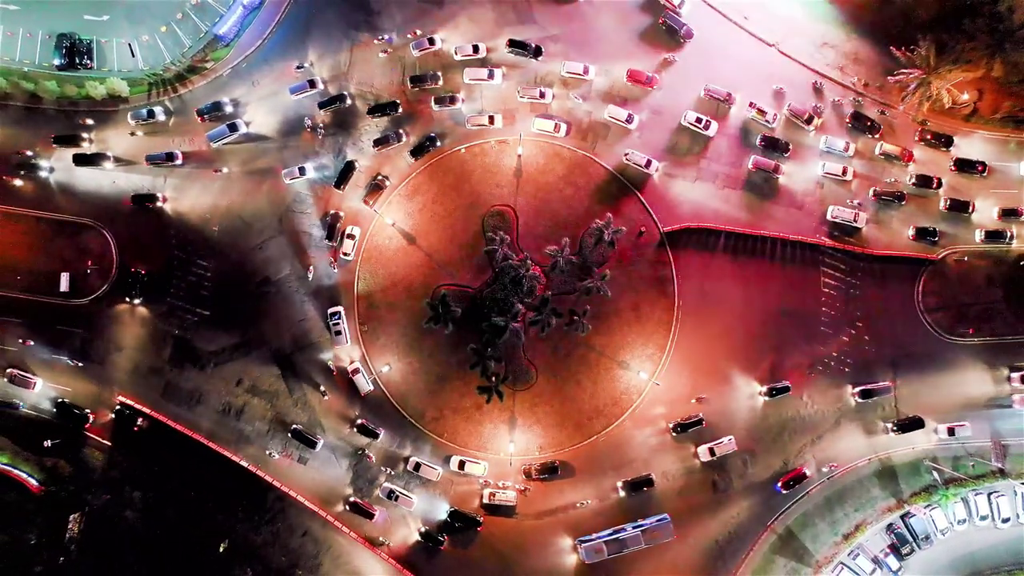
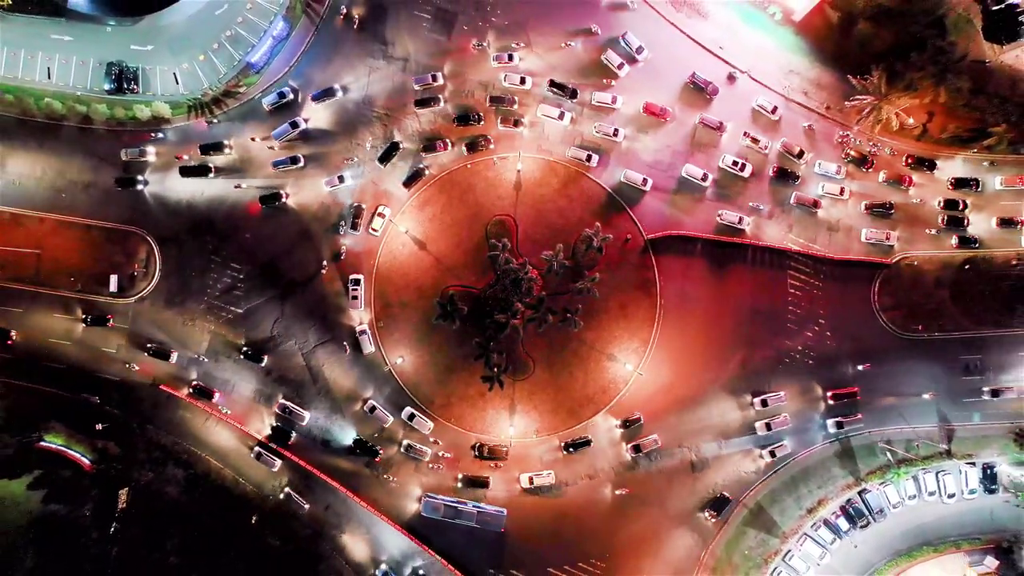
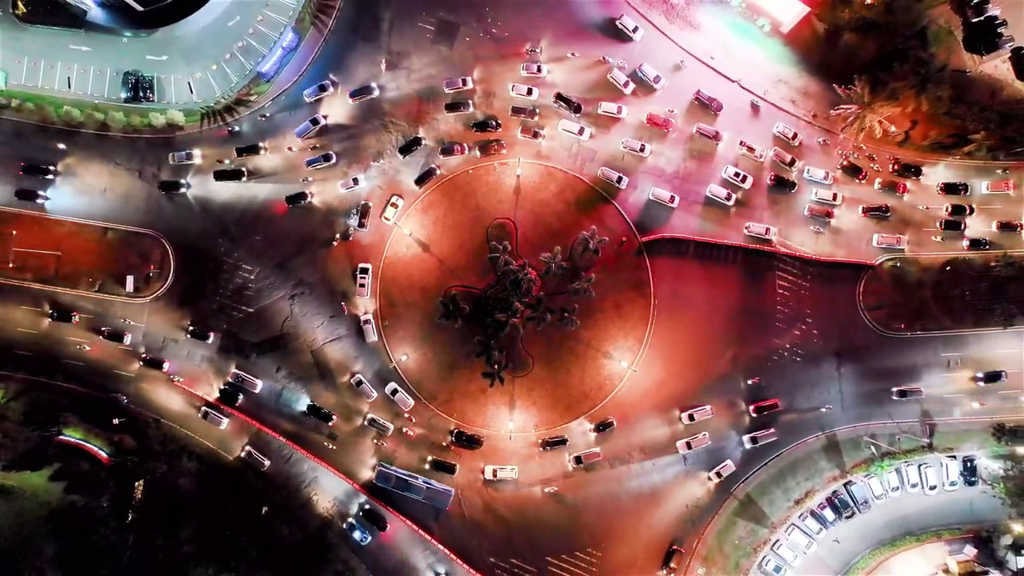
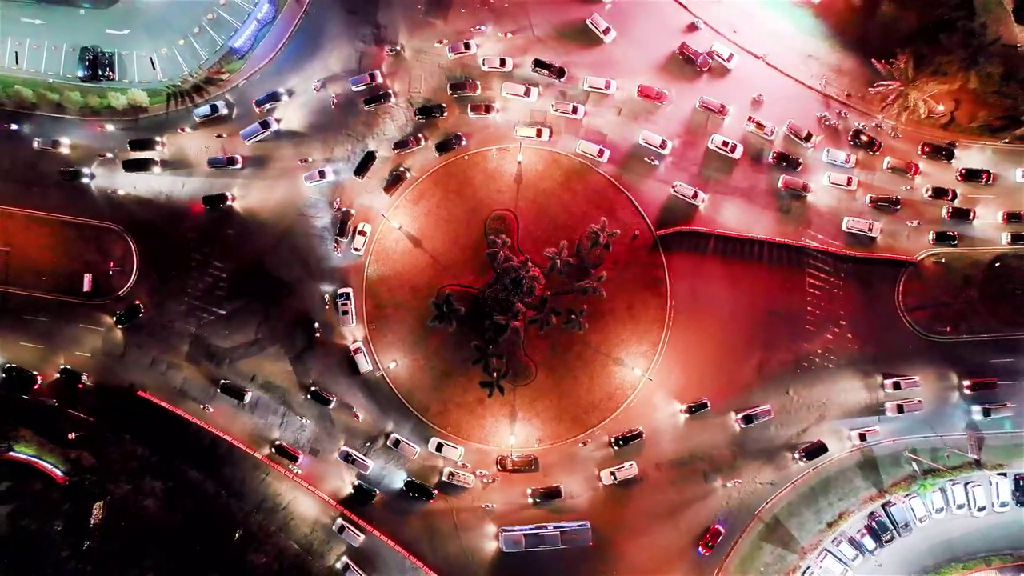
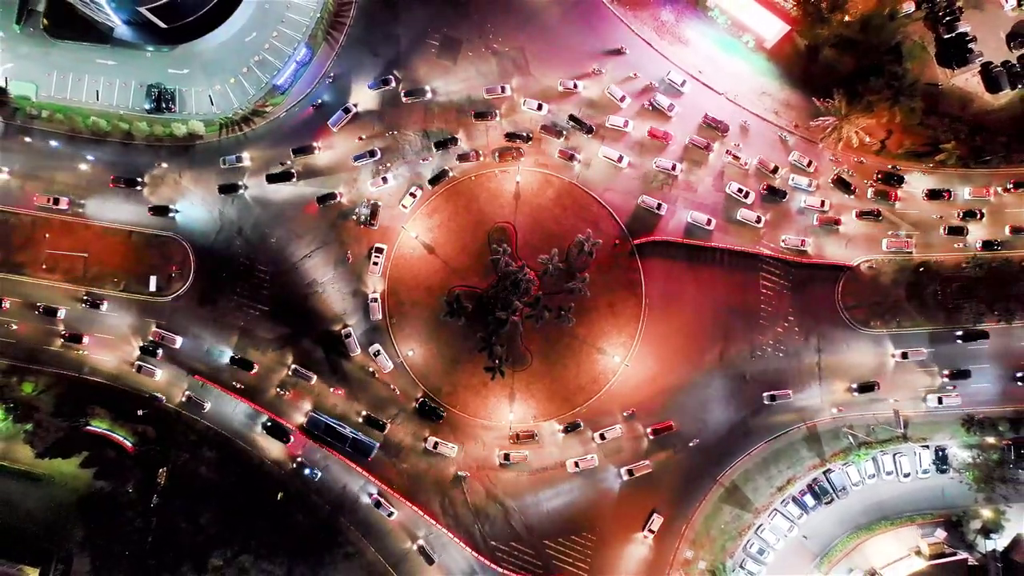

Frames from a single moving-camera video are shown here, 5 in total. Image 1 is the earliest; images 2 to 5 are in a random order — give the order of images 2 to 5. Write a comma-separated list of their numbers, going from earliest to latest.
4, 2, 3, 5
